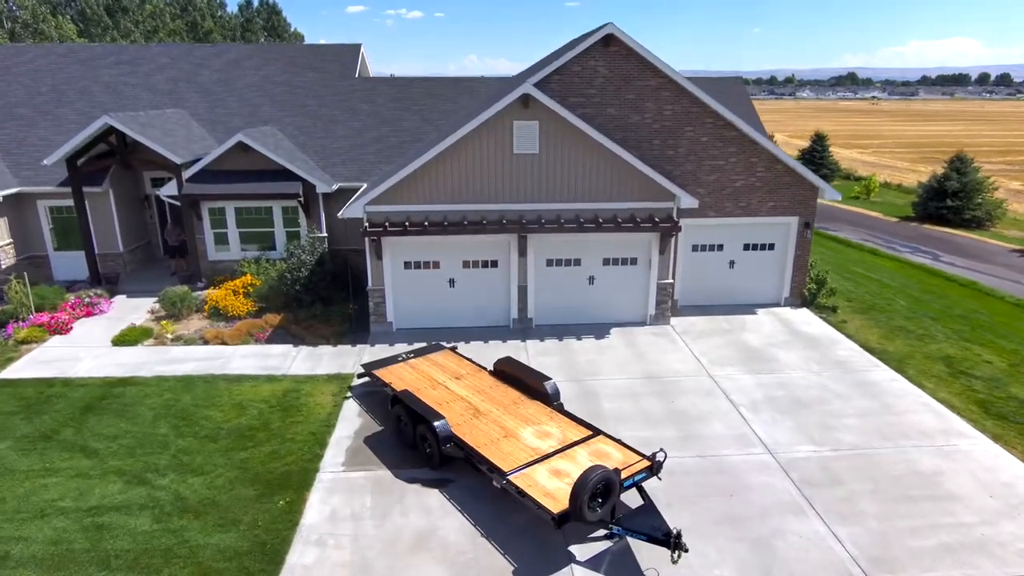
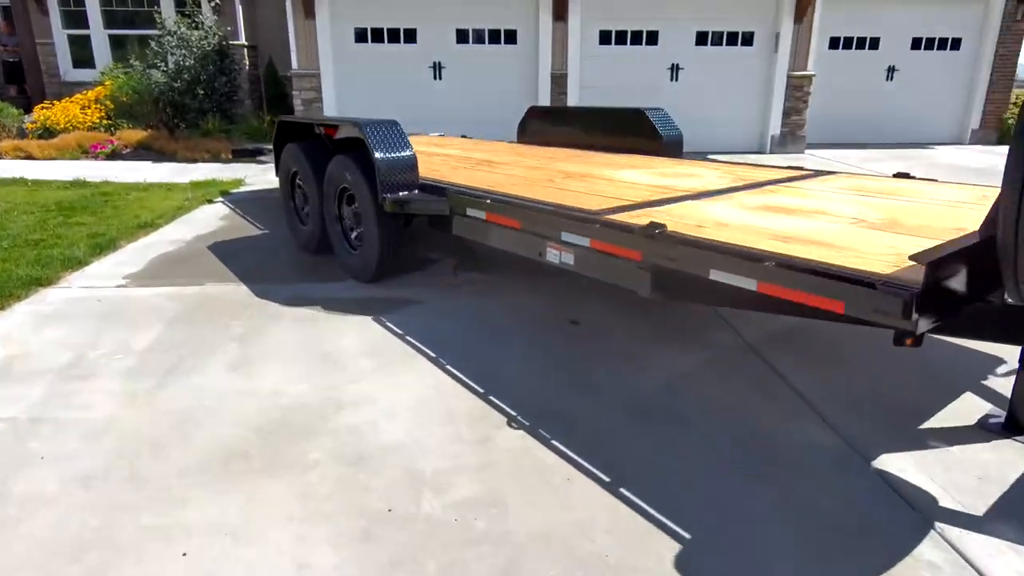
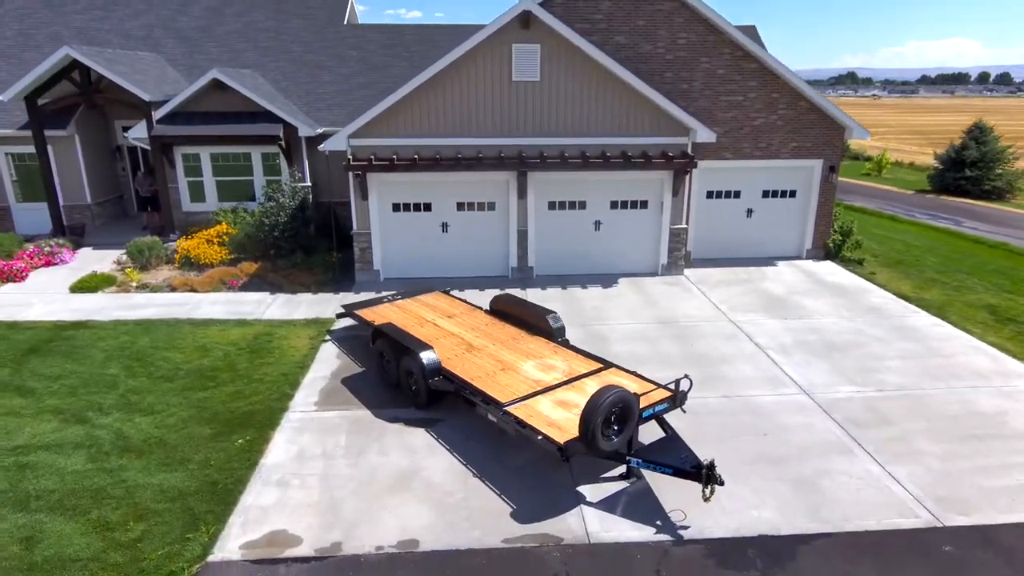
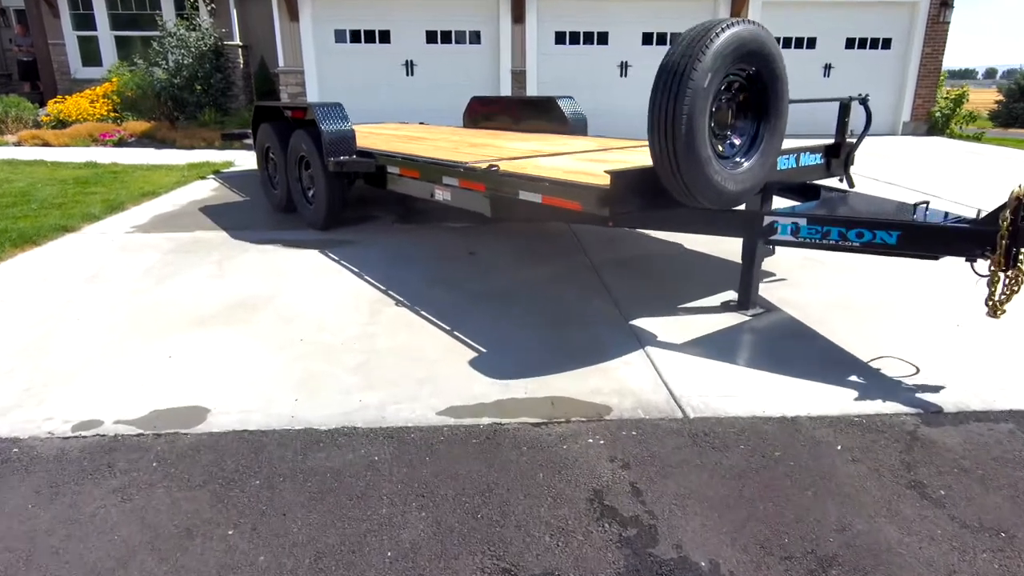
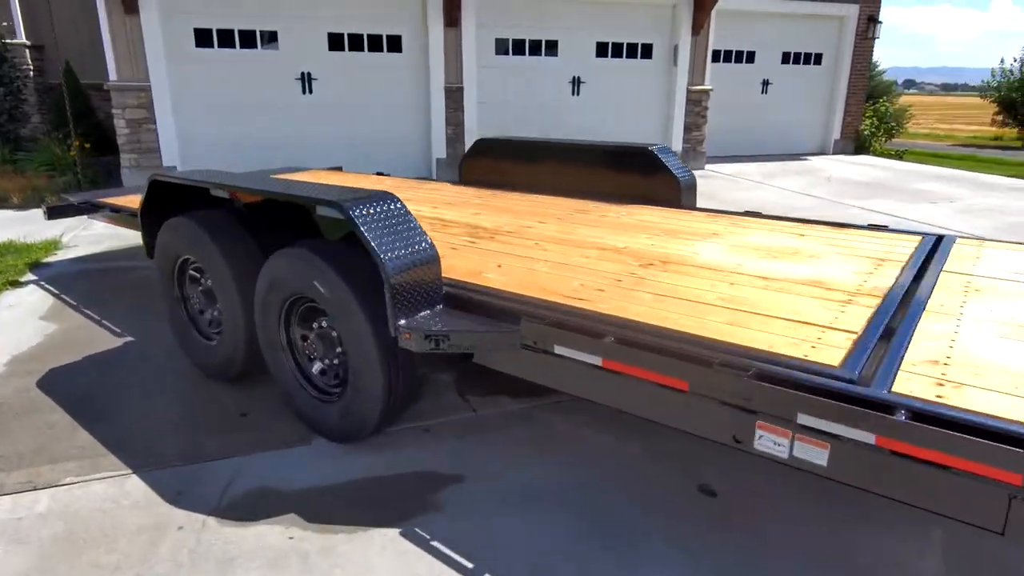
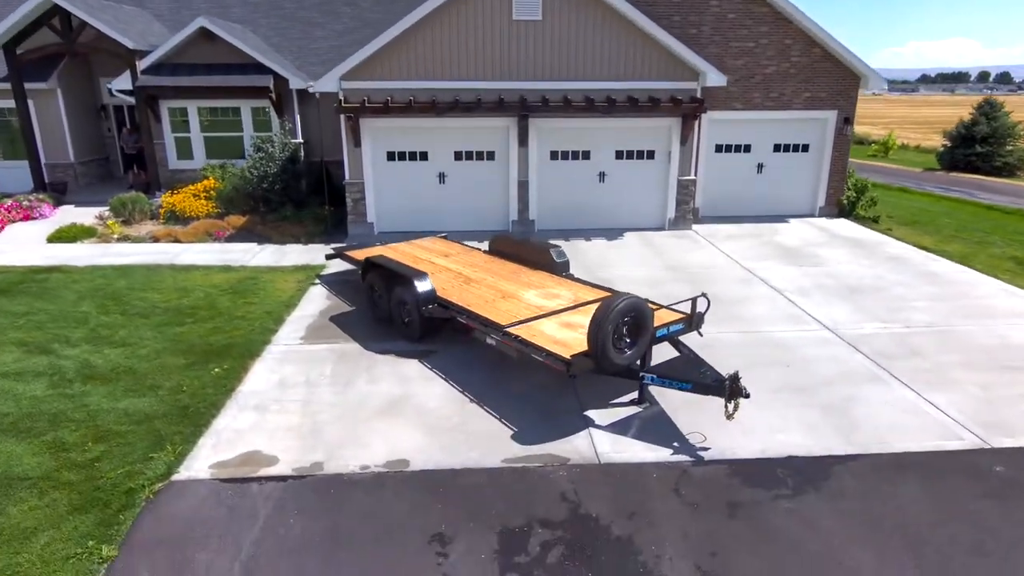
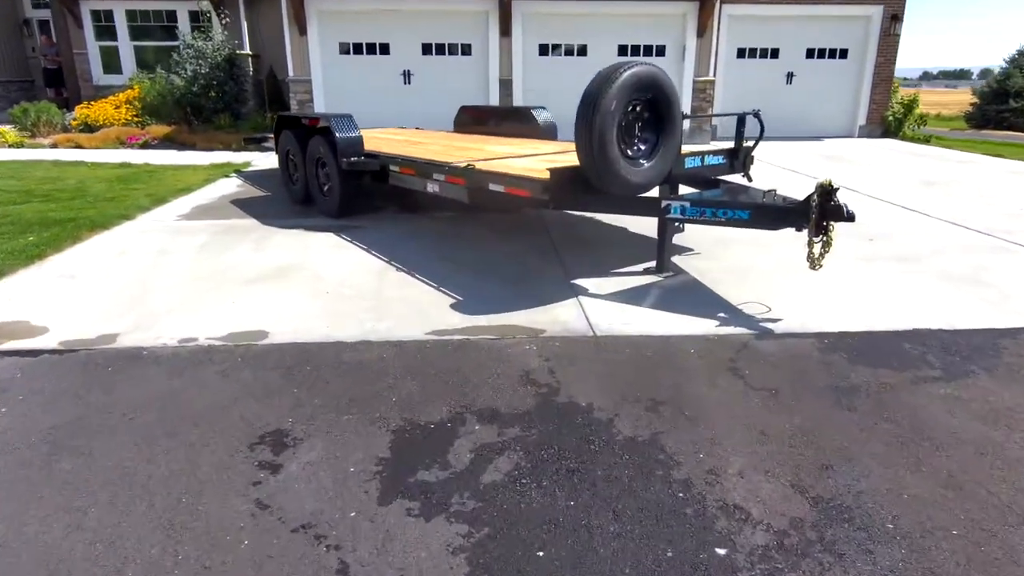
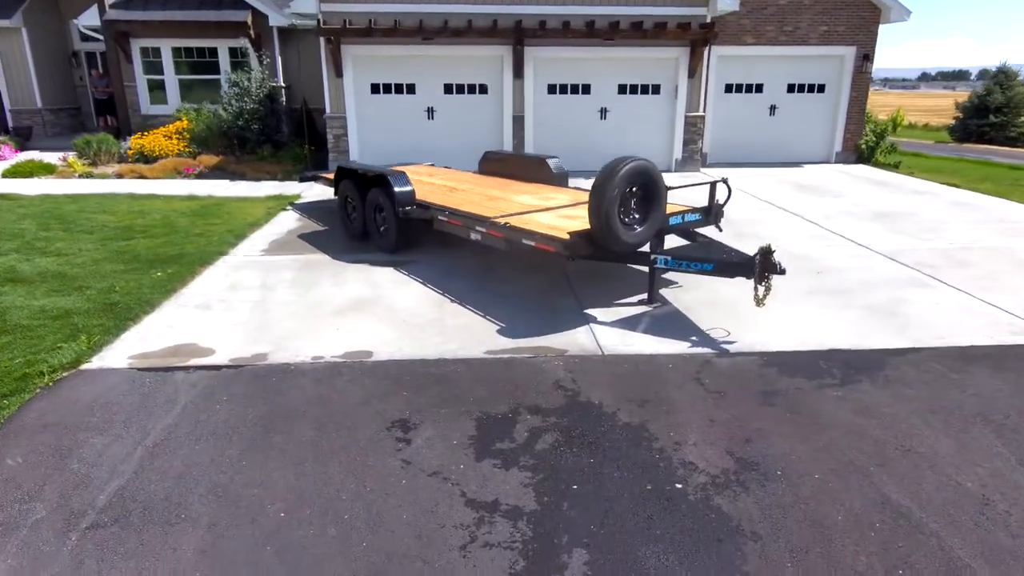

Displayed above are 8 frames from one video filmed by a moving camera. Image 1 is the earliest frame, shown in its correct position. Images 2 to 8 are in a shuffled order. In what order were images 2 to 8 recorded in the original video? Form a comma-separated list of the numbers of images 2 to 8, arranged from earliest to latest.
3, 6, 8, 7, 4, 2, 5
